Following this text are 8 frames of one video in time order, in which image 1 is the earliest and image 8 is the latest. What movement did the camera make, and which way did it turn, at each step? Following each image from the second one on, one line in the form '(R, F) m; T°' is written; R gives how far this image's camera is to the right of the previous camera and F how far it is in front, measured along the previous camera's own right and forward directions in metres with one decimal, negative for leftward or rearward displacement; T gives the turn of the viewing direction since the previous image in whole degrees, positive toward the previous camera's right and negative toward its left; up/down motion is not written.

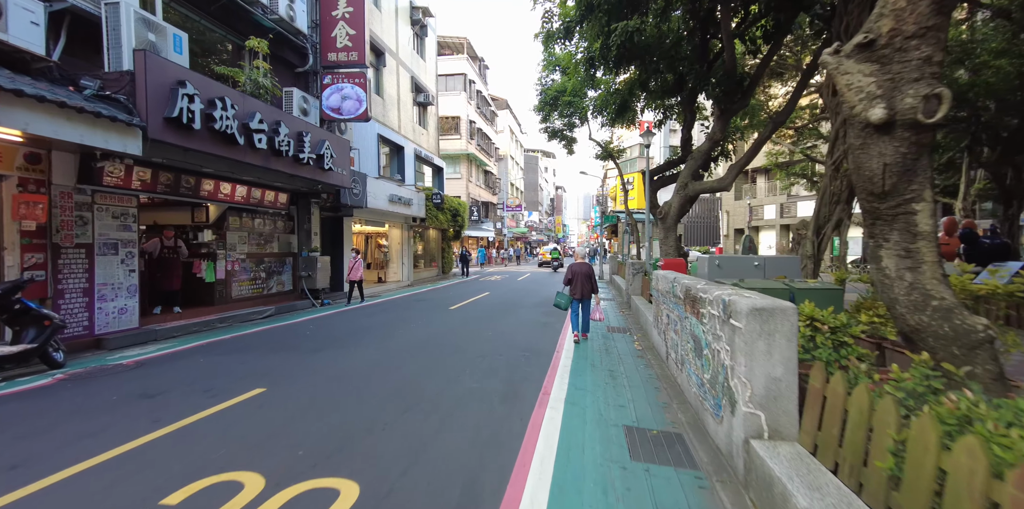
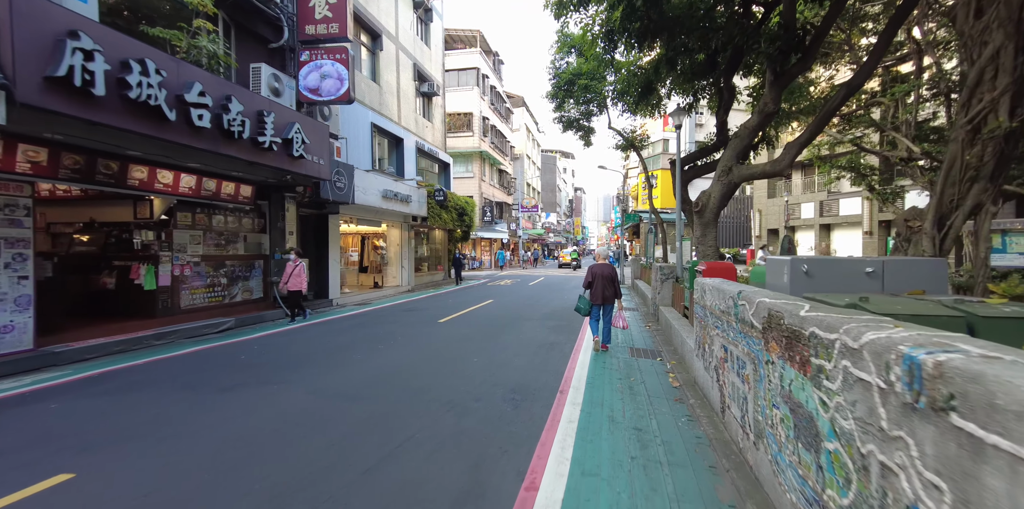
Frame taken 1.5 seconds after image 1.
(+0.4, +1.9) m; -2°
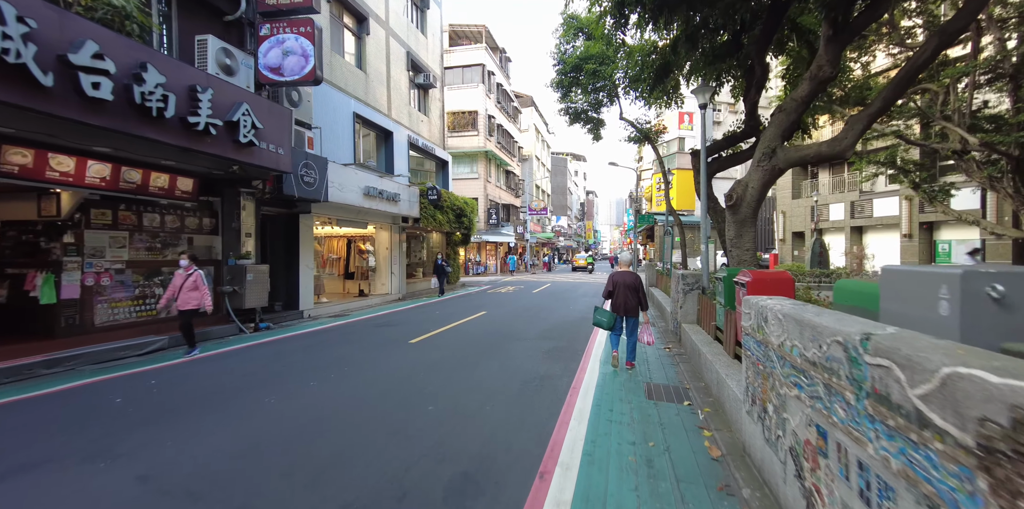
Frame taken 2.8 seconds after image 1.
(+0.4, +1.7) m; -2°
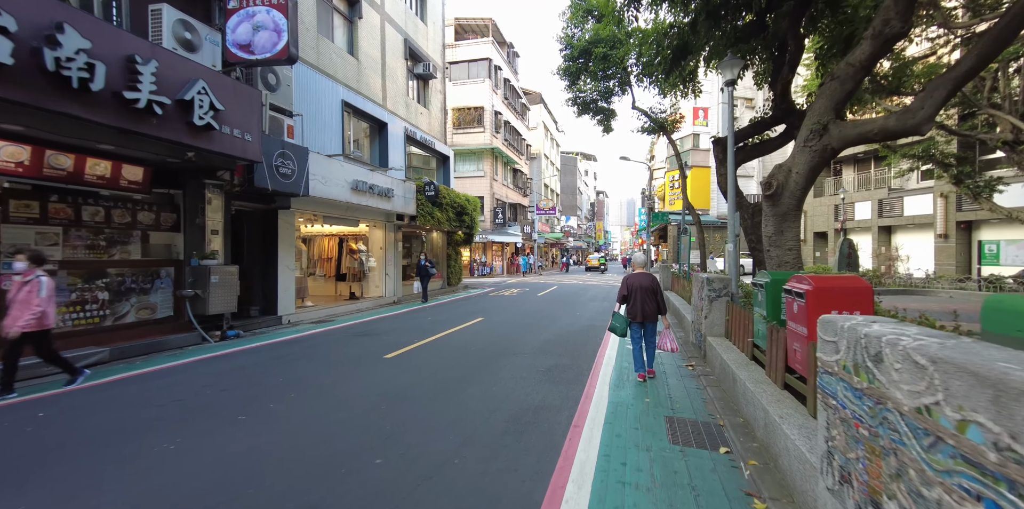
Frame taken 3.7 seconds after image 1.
(+0.2, +1.2) m; -1°
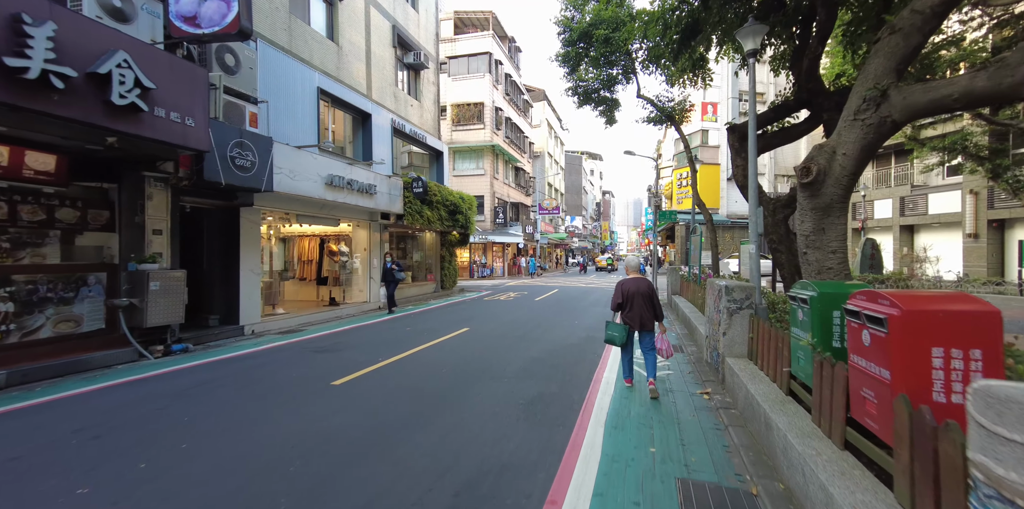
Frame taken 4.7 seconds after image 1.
(+0.4, +1.2) m; -1°
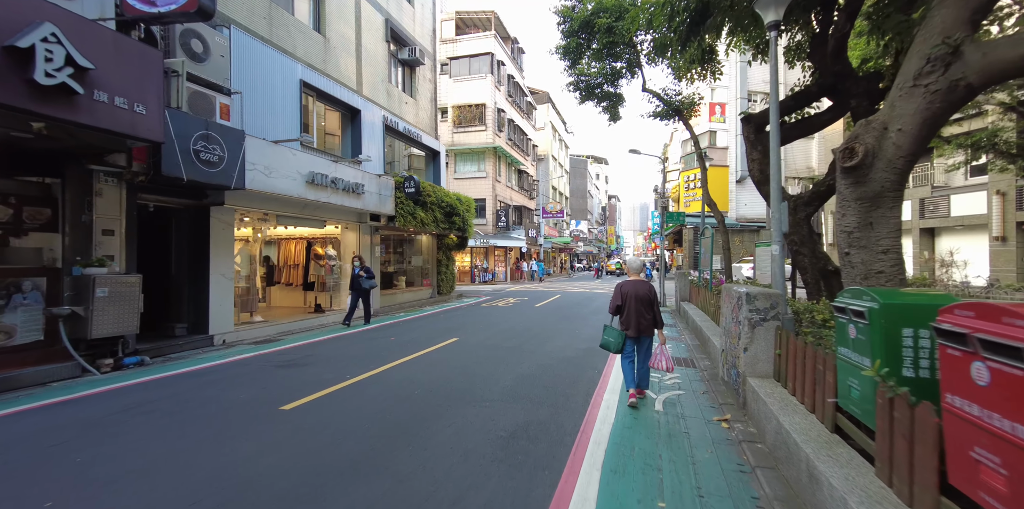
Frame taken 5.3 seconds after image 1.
(+0.3, +0.9) m; -1°
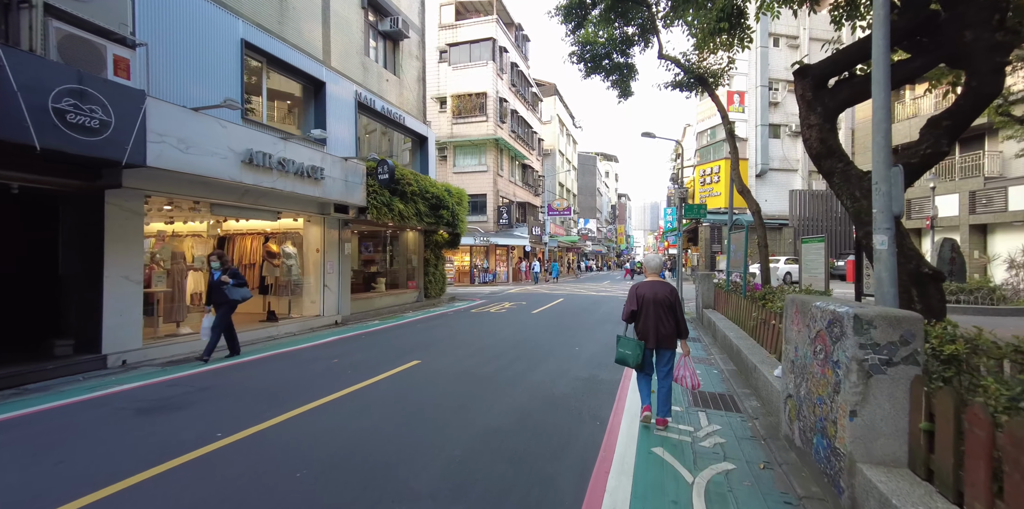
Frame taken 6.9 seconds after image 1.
(+0.5, +2.1) m; -1°
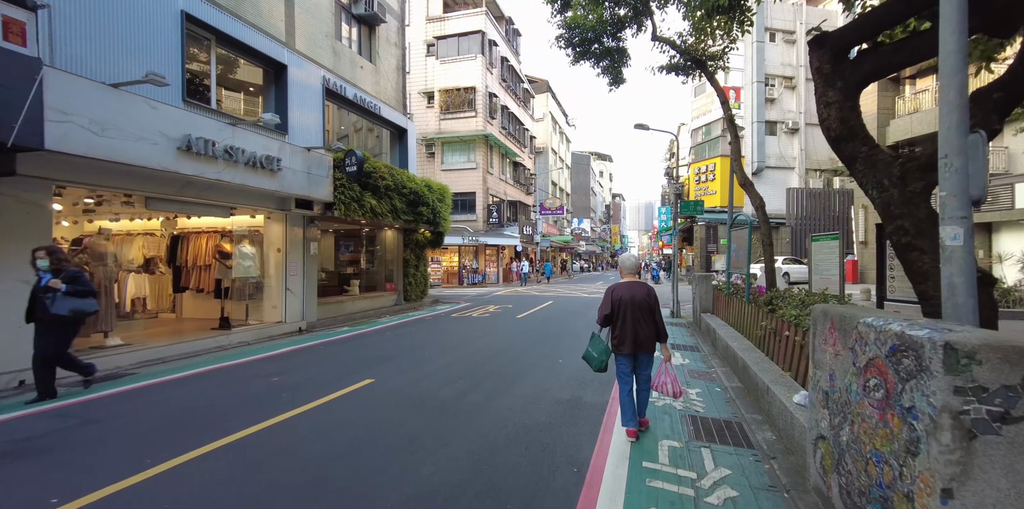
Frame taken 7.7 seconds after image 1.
(+0.3, +1.0) m; +1°
